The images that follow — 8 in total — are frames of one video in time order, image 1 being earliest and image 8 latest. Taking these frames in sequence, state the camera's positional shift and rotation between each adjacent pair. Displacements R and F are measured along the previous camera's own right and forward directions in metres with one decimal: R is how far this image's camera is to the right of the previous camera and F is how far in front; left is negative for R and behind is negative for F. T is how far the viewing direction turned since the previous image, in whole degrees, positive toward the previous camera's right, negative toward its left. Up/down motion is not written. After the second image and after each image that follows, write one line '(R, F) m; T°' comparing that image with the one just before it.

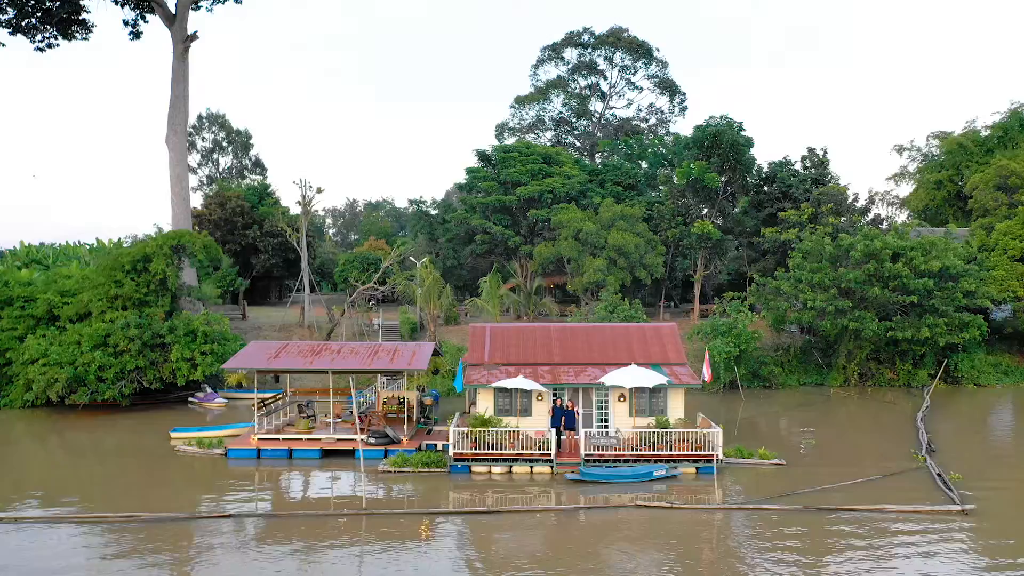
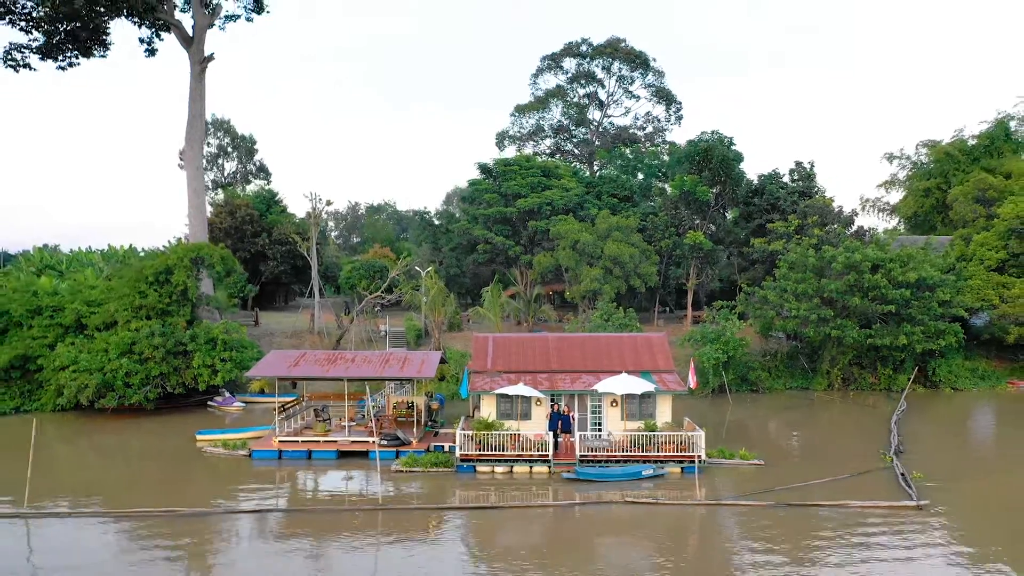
(0.0, -1.1) m; 0°
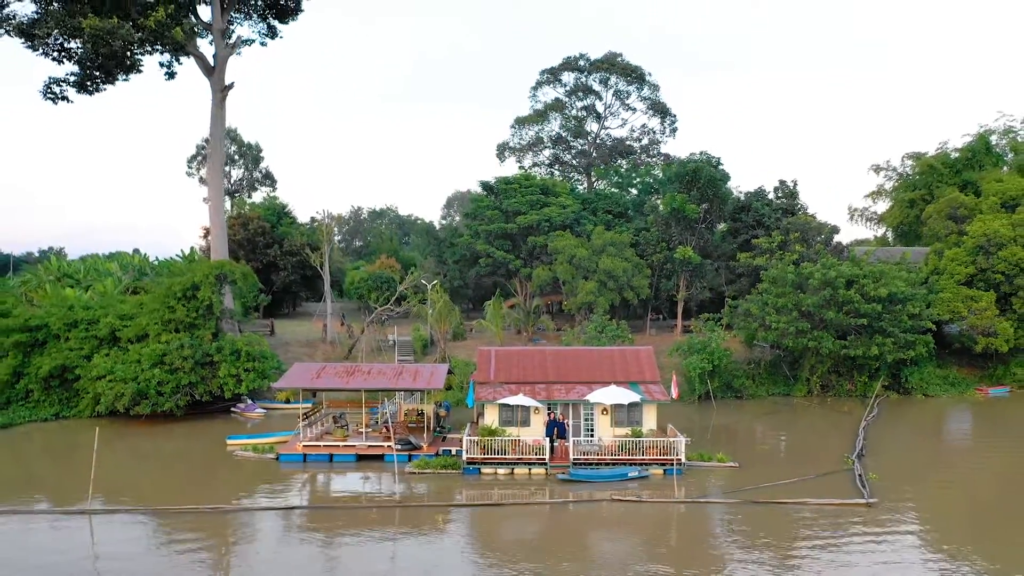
(0.0, -1.5) m; 0°
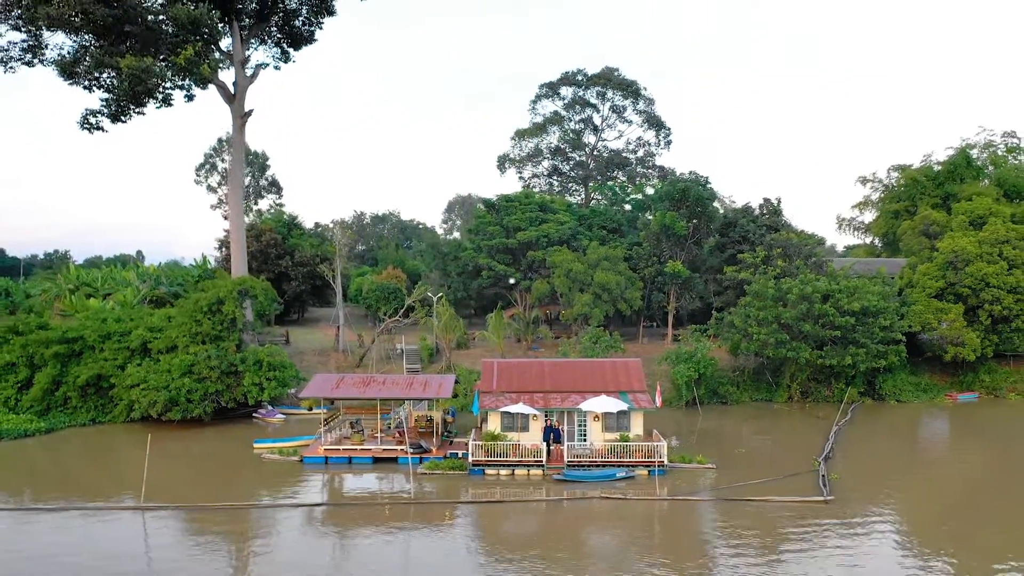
(0.0, -1.7) m; 0°
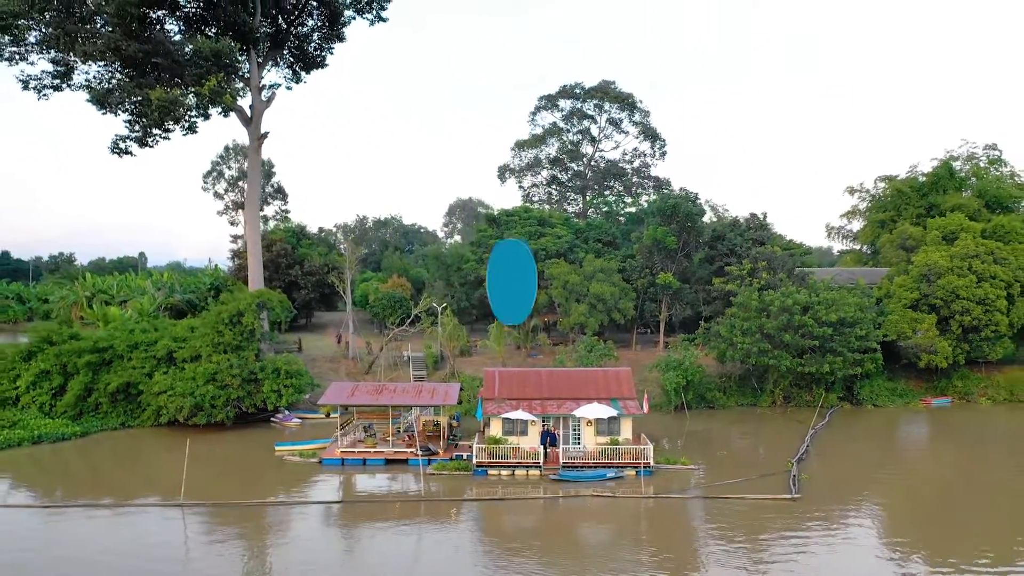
(0.0, -1.6) m; 0°
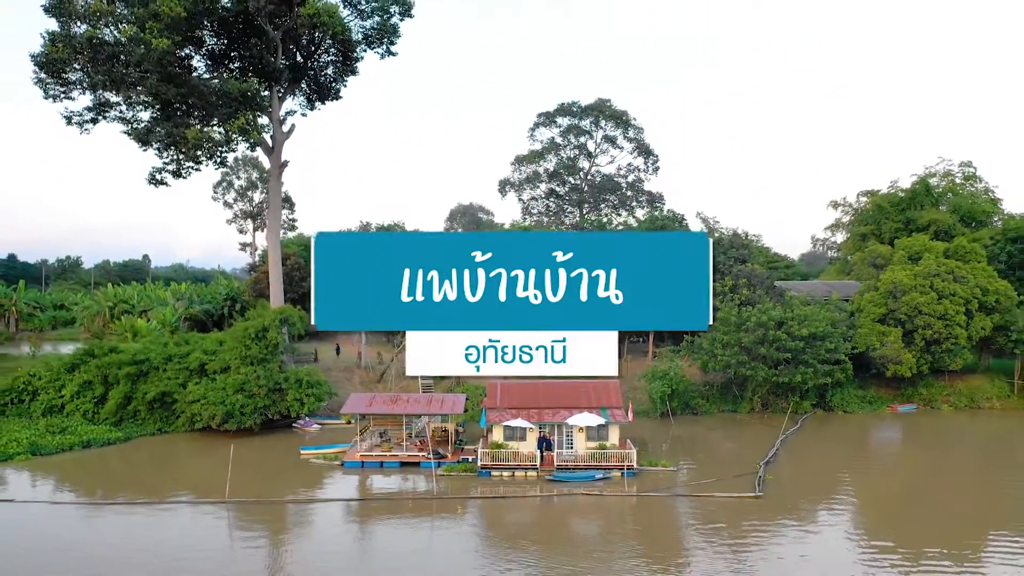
(0.0, -2.4) m; 0°
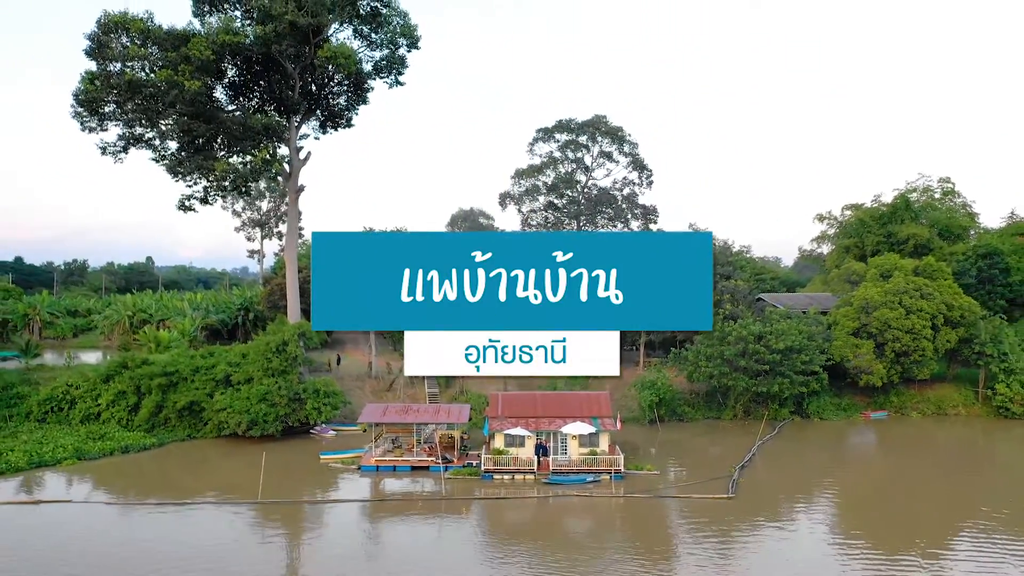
(0.0, -2.3) m; 0°
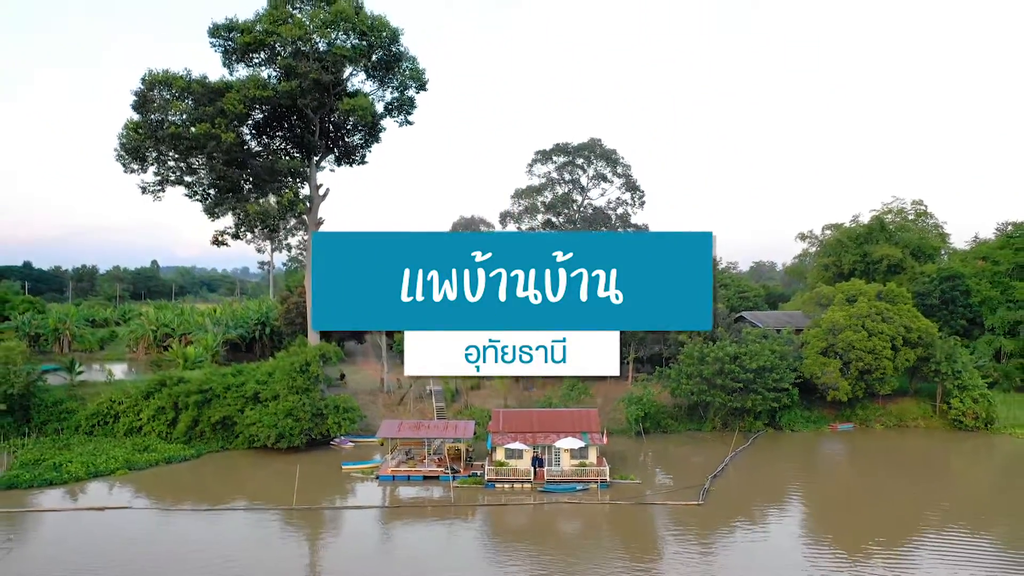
(0.0, -3.2) m; 0°
